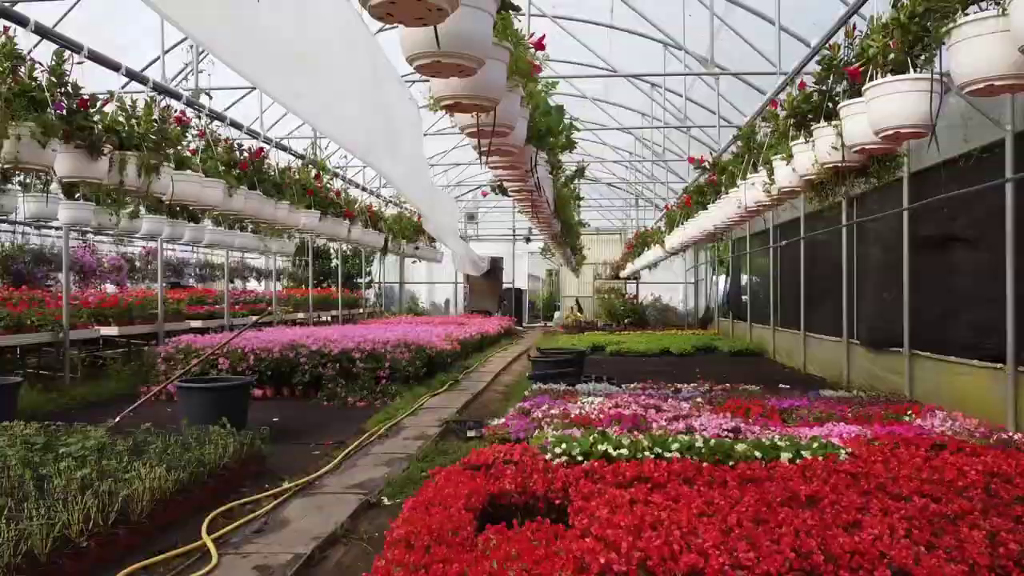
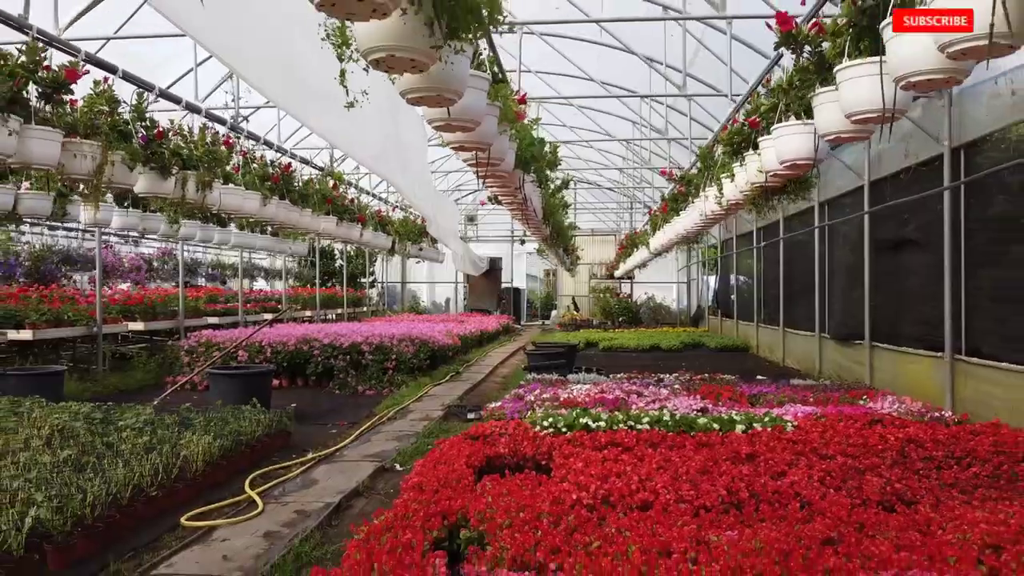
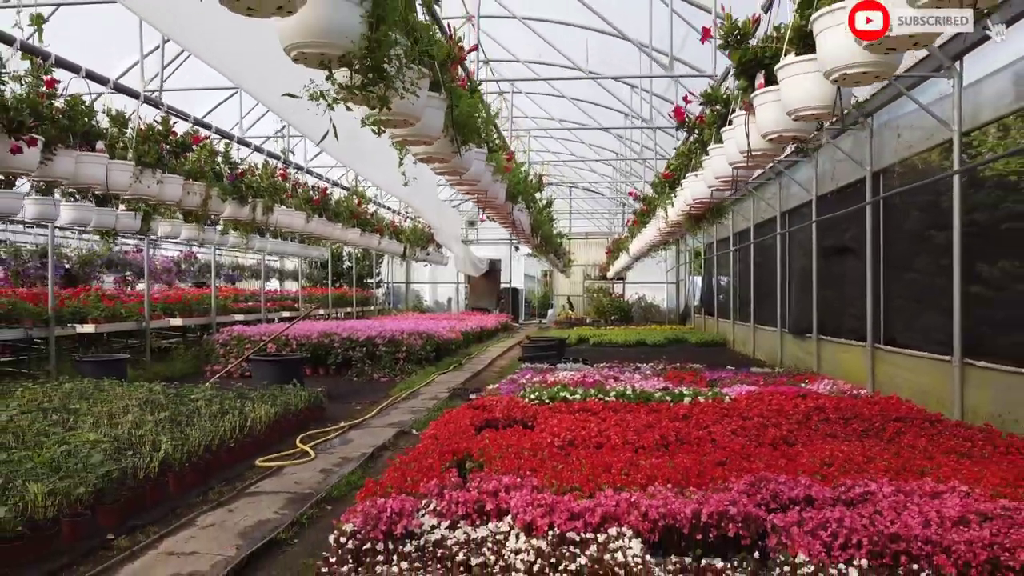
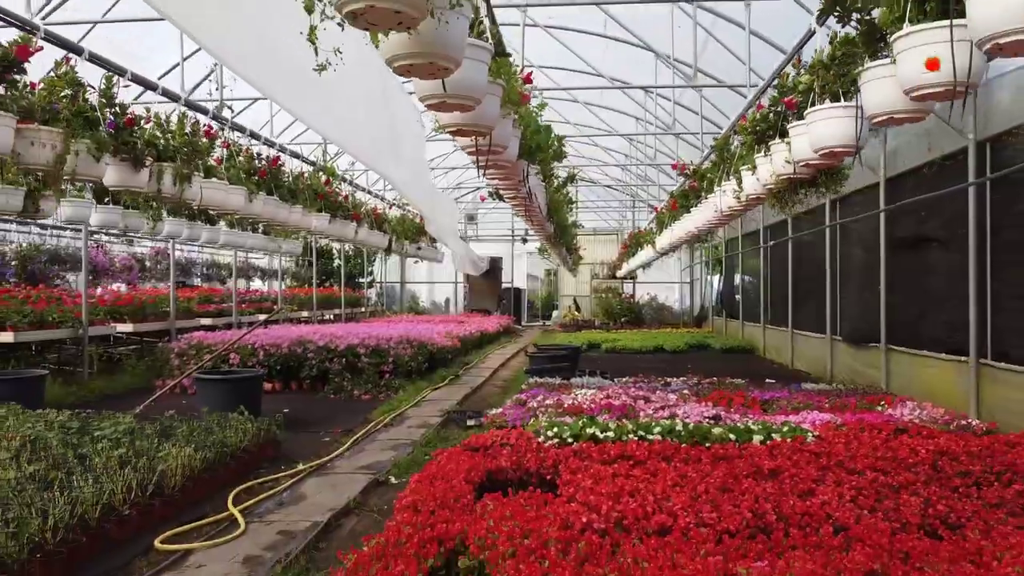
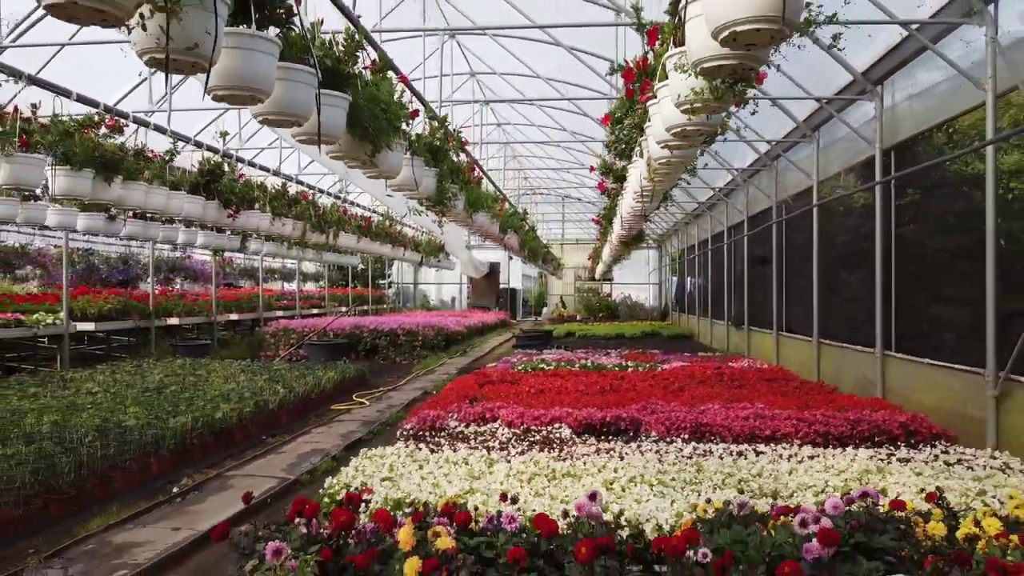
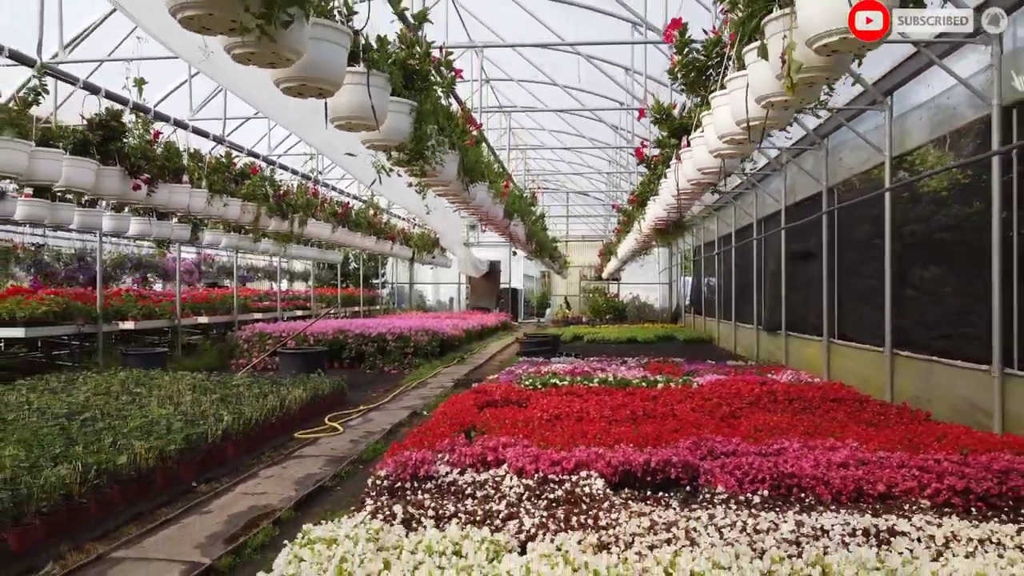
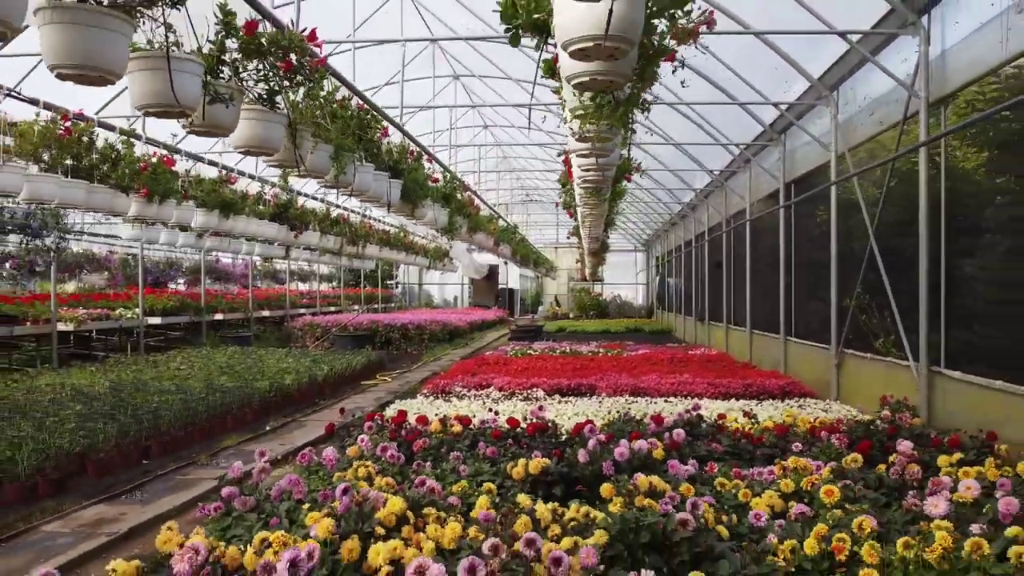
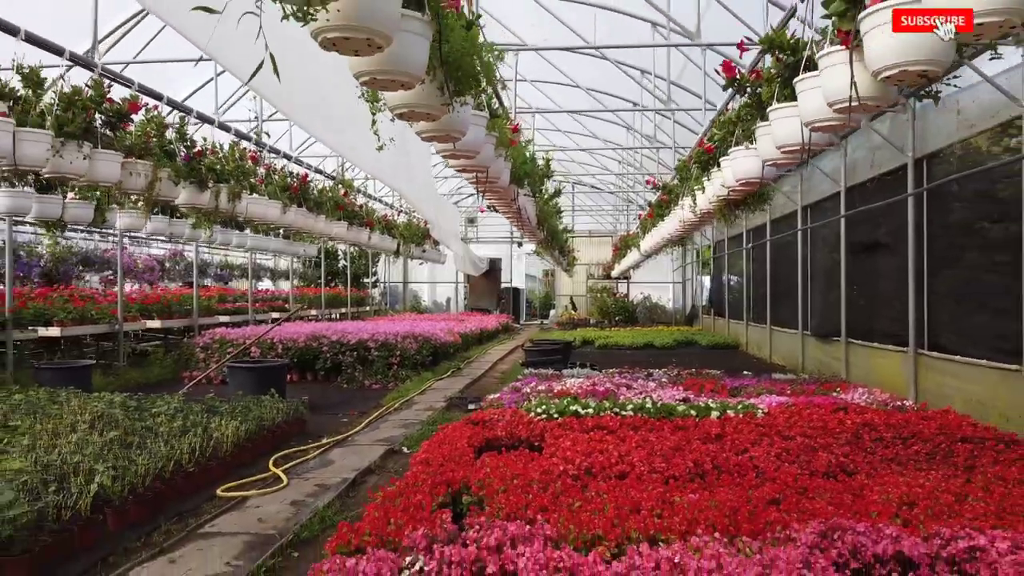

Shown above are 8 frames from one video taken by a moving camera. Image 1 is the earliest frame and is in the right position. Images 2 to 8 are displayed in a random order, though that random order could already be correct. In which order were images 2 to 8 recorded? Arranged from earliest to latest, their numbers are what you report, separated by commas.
4, 2, 8, 3, 6, 5, 7
